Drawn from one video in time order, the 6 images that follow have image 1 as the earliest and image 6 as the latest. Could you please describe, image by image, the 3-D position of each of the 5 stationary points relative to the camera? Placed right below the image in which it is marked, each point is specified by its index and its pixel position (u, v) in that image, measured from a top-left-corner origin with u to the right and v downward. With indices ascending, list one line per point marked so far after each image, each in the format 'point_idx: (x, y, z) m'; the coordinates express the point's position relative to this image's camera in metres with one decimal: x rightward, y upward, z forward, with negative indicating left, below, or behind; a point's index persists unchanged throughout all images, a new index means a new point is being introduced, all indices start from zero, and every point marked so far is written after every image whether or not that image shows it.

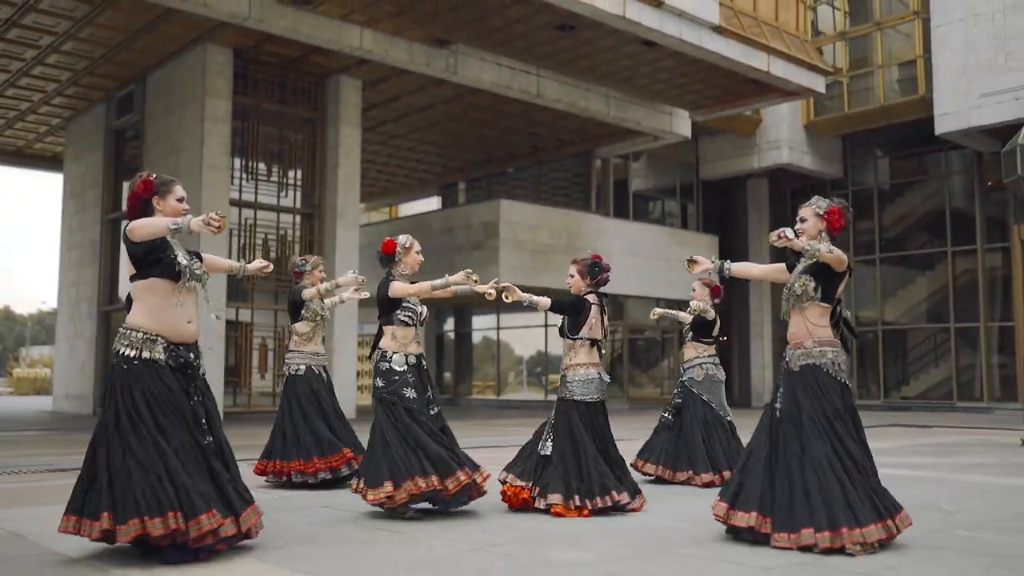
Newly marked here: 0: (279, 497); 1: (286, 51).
0: (-1.7, -1.5, +6.6) m
1: (-3.7, +3.9, +15.4) m
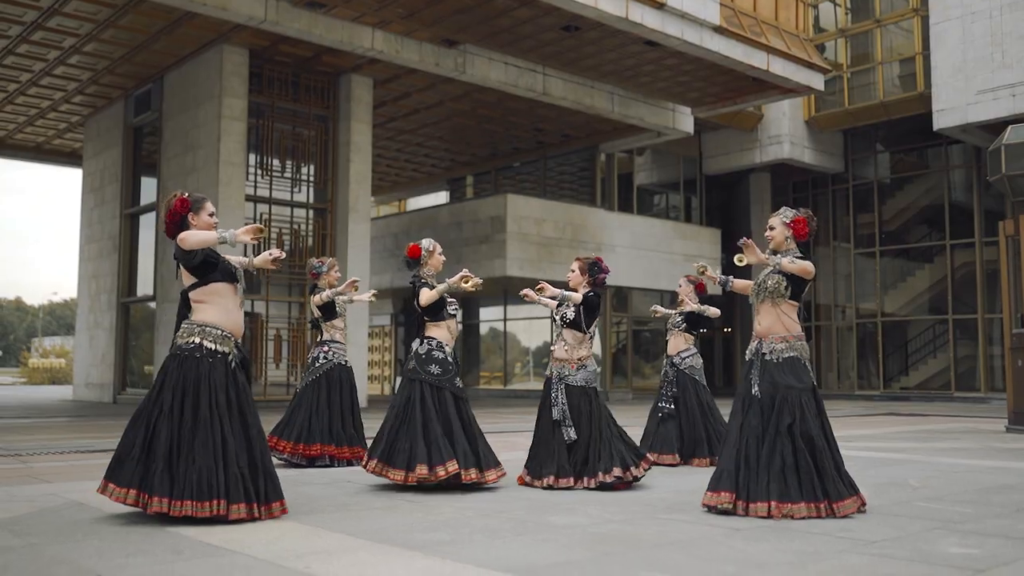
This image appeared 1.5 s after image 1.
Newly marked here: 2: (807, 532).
0: (-1.6, -1.5, +7.1) m
1: (-3.6, +4.0, +15.8) m
2: (+1.2, -1.0, +3.9) m
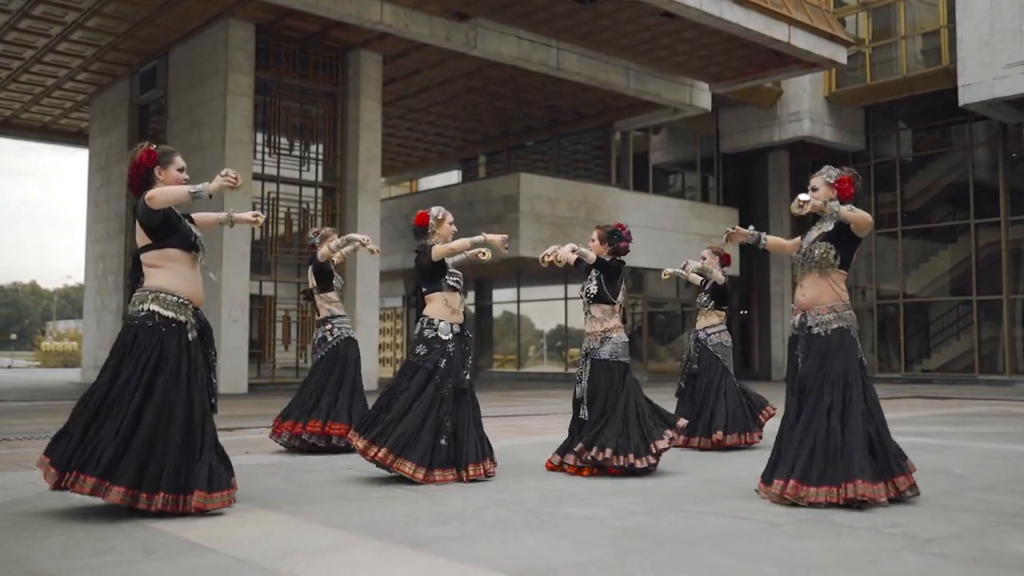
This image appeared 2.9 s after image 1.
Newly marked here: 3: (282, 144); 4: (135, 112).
0: (-1.5, -1.3, +6.8) m
1: (-3.4, +4.4, +15.4) m
2: (+1.3, -0.9, +3.6) m
3: (-4.0, +2.5, +16.1) m
4: (-7.2, +3.3, +17.7) m
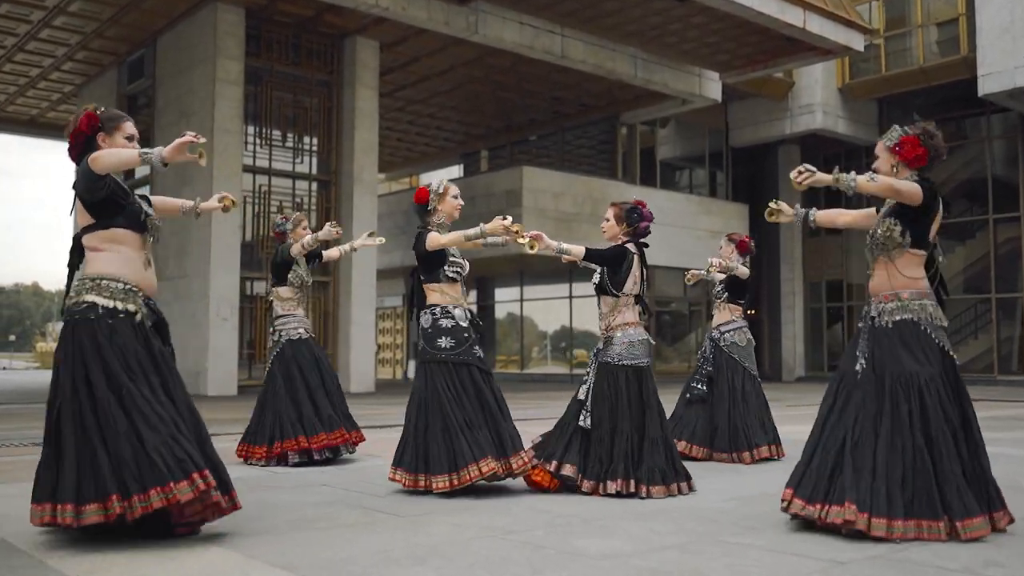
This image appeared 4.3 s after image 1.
0: (-1.5, -1.2, +6.1) m
1: (-3.4, +4.4, +14.8) m
2: (+1.3, -0.9, +2.9) m
3: (-4.0, +2.5, +15.4) m
4: (-7.1, +3.4, +17.0) m
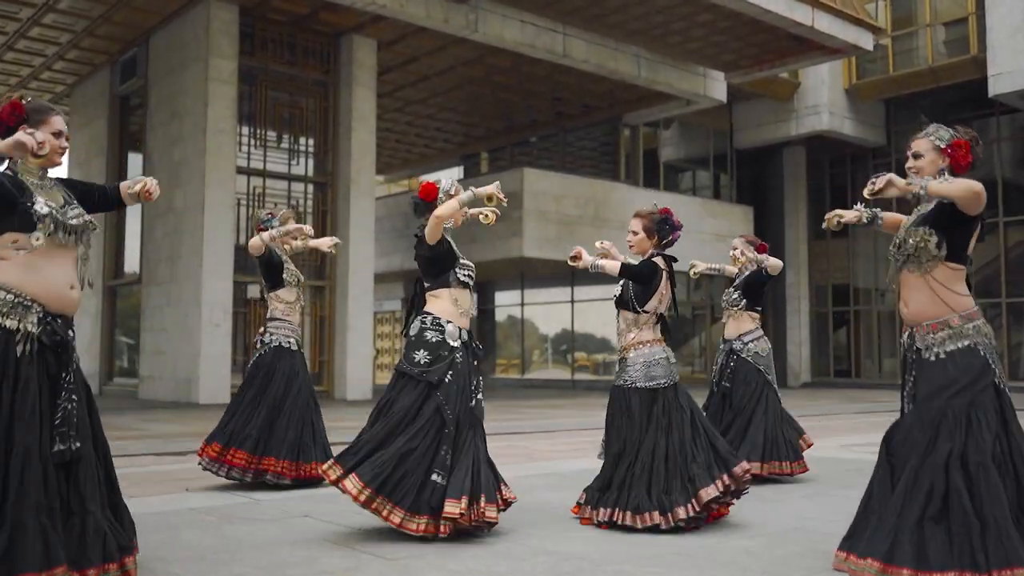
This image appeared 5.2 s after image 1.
0: (-1.5, -1.3, +5.7) m
1: (-3.4, +4.3, +14.4) m
2: (+1.3, -0.9, +2.5) m
3: (-3.9, +2.5, +15.1) m
4: (-7.1, +3.3, +16.6) m
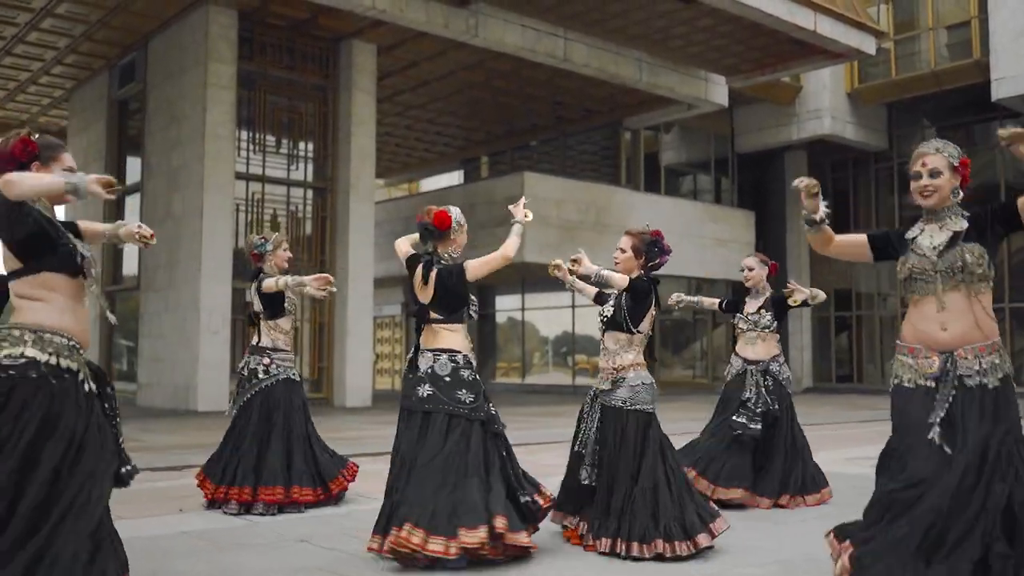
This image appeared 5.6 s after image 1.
0: (-1.5, -1.4, +5.6) m
1: (-3.4, +4.2, +14.3) m
2: (+1.3, -1.0, +2.4) m
3: (-3.9, +2.4, +15.0) m
4: (-7.1, +3.2, +16.5) m
